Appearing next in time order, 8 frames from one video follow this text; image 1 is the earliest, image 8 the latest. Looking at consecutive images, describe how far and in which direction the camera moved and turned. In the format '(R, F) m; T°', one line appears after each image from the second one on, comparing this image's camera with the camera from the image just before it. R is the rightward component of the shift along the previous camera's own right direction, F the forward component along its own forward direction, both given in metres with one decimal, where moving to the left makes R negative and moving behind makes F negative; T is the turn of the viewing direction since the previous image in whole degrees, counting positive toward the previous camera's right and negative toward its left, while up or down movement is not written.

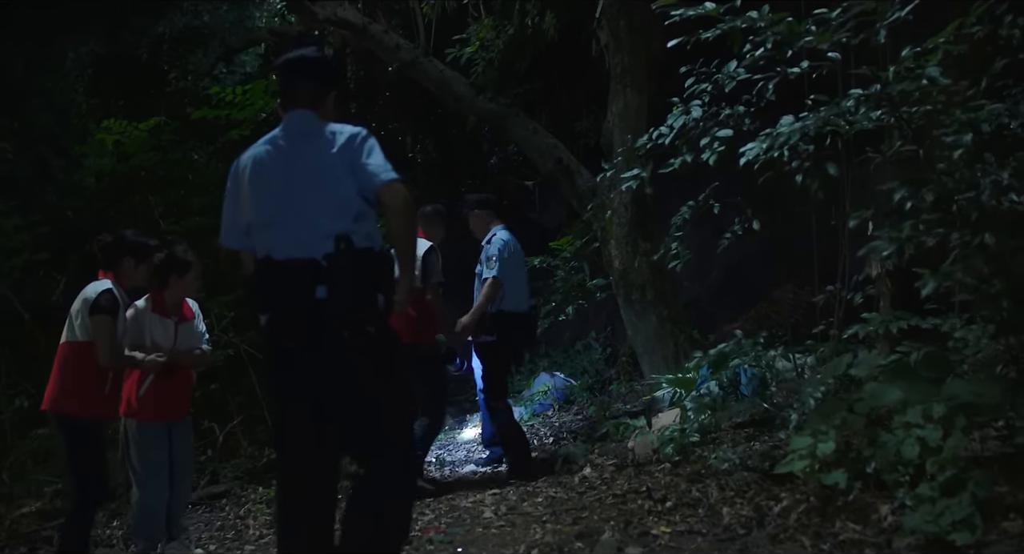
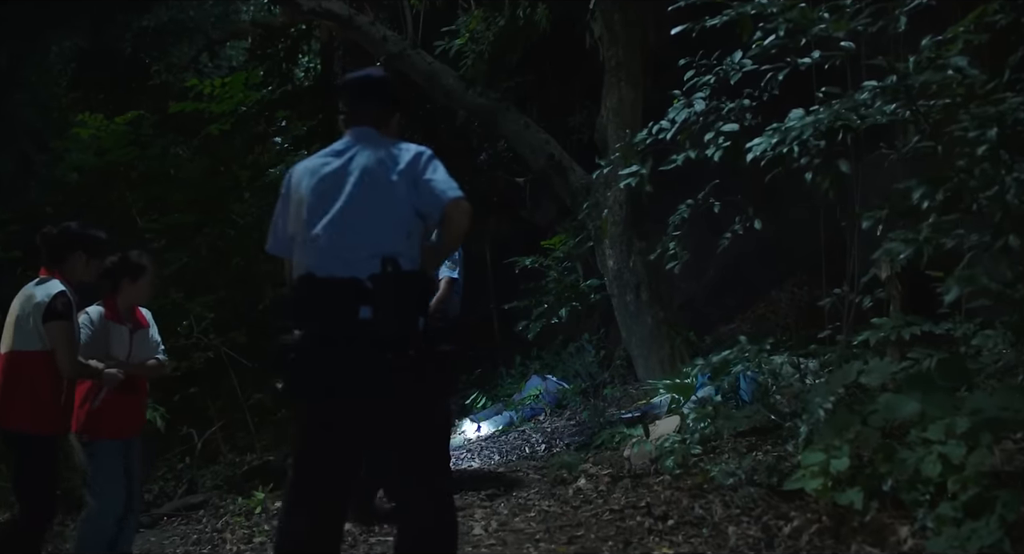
(0.0, +0.3) m; +1°
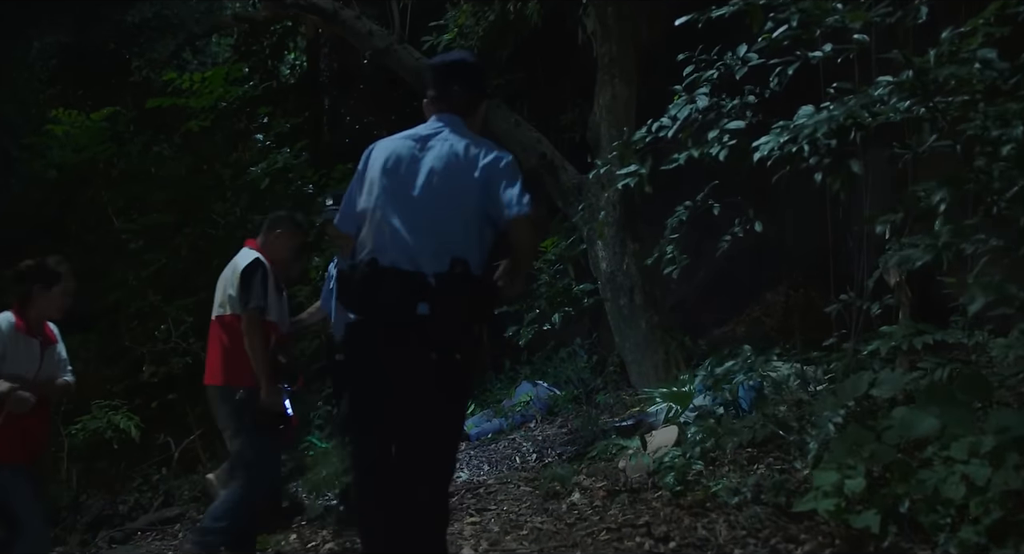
(0.0, +0.3) m; +1°
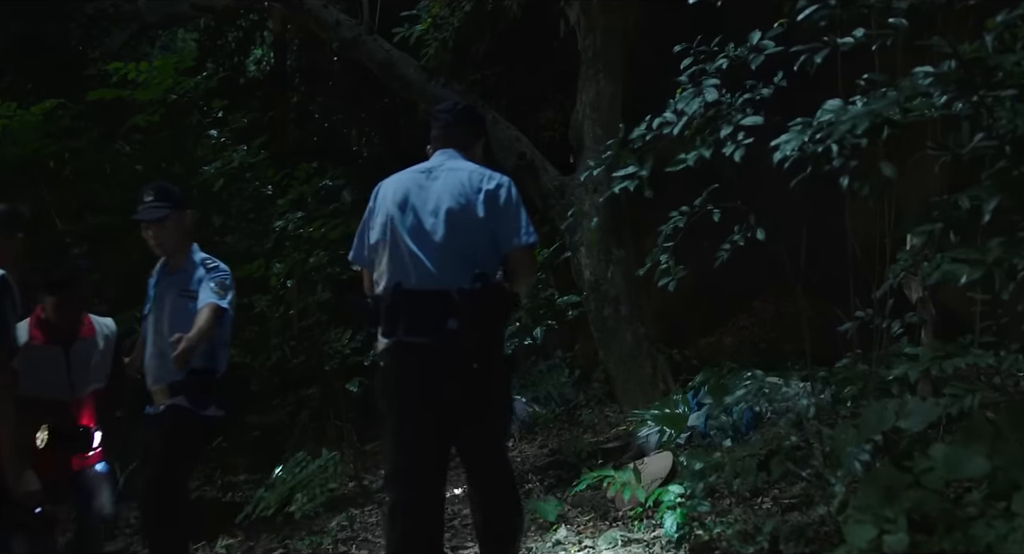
(0.0, +0.5) m; +2°
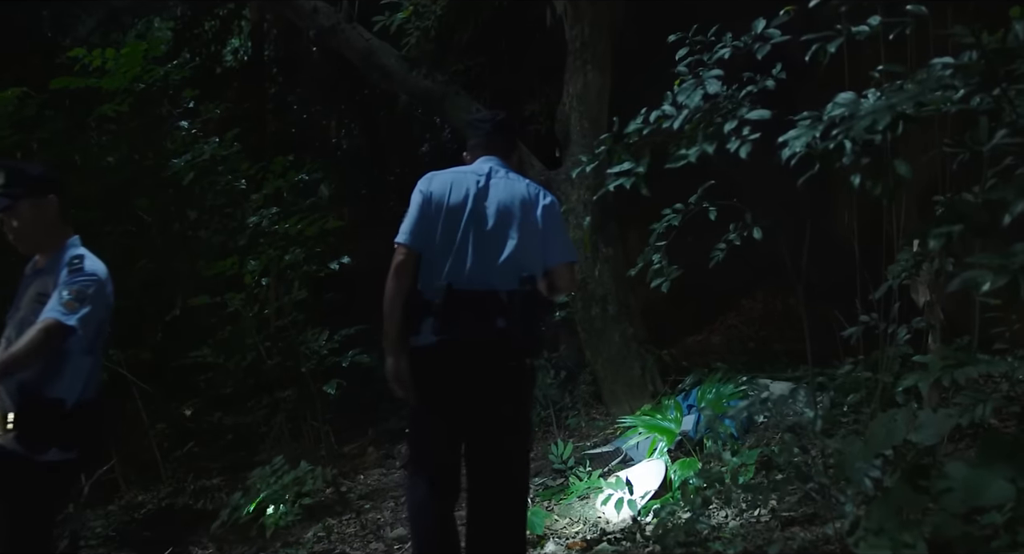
(0.0, +0.3) m; +1°
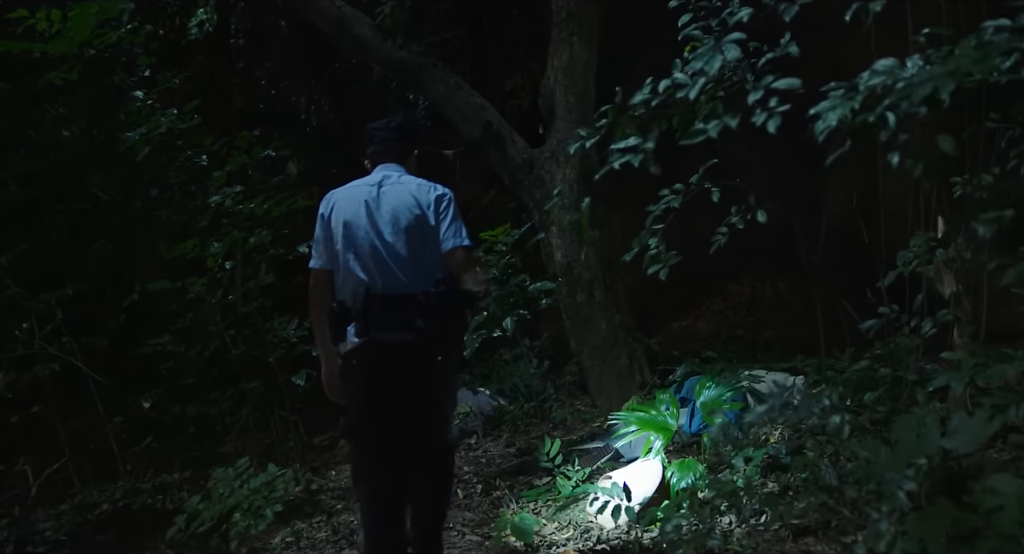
(-0.1, +0.4) m; +2°
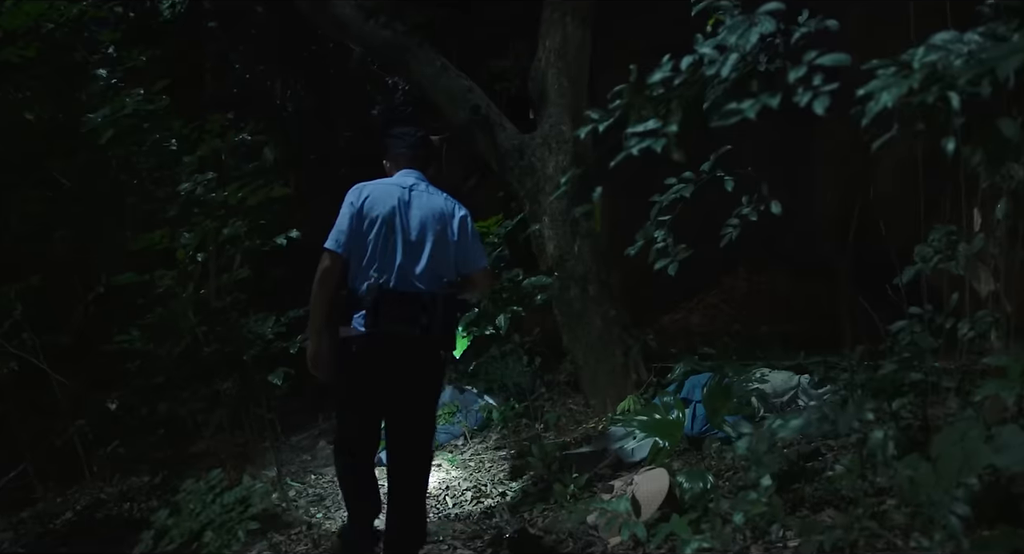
(-0.1, +0.3) m; +1°
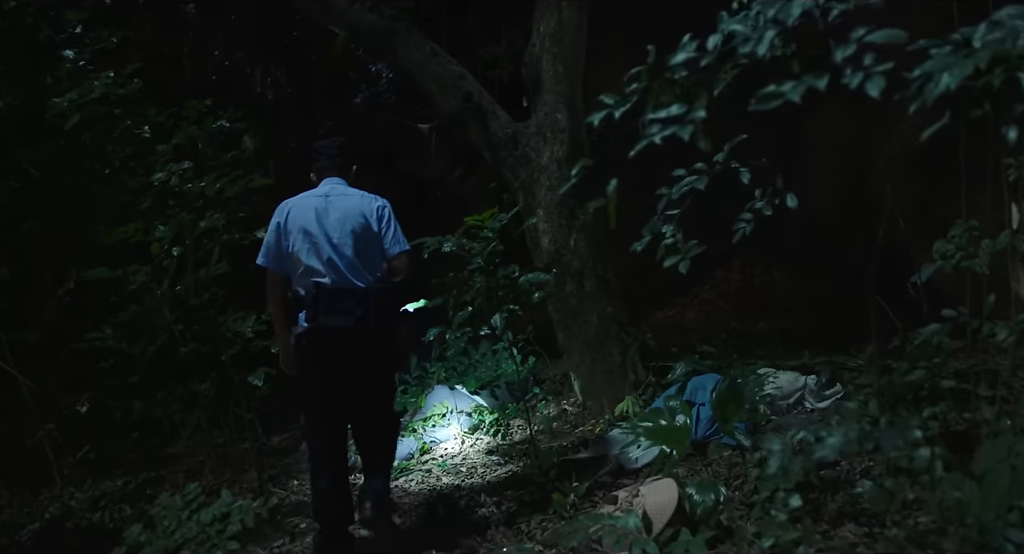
(-0.1, +0.3) m; +1°
